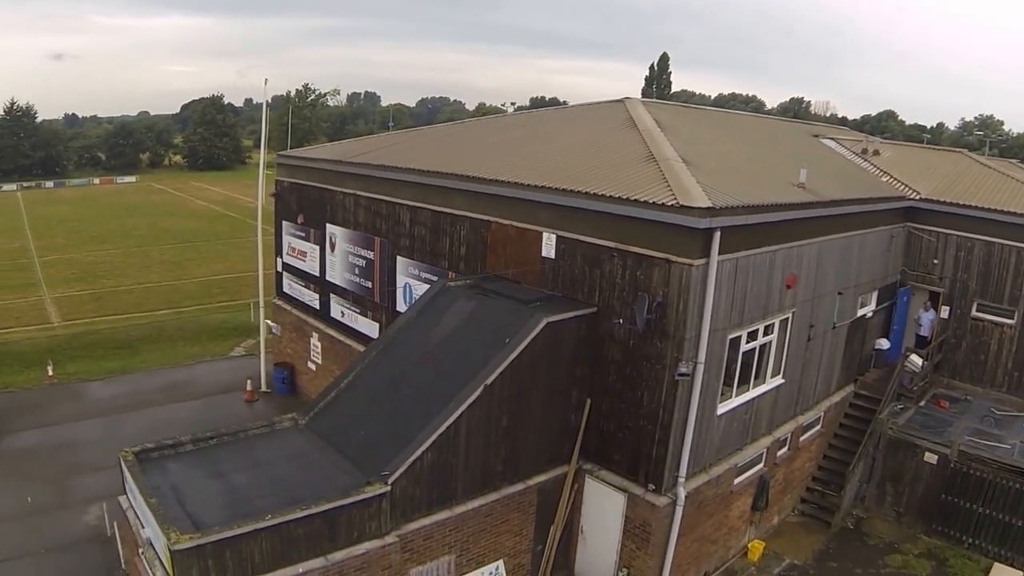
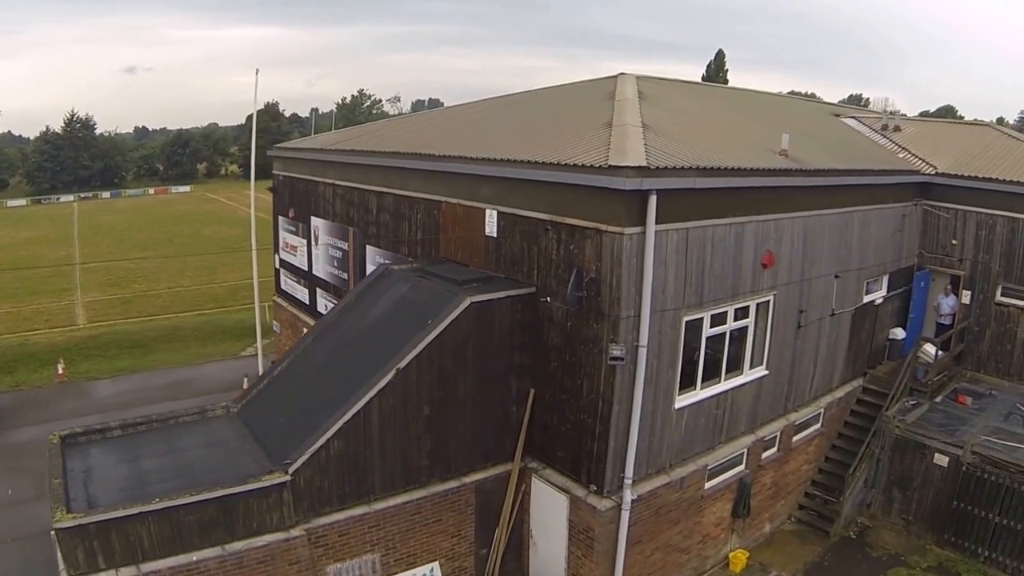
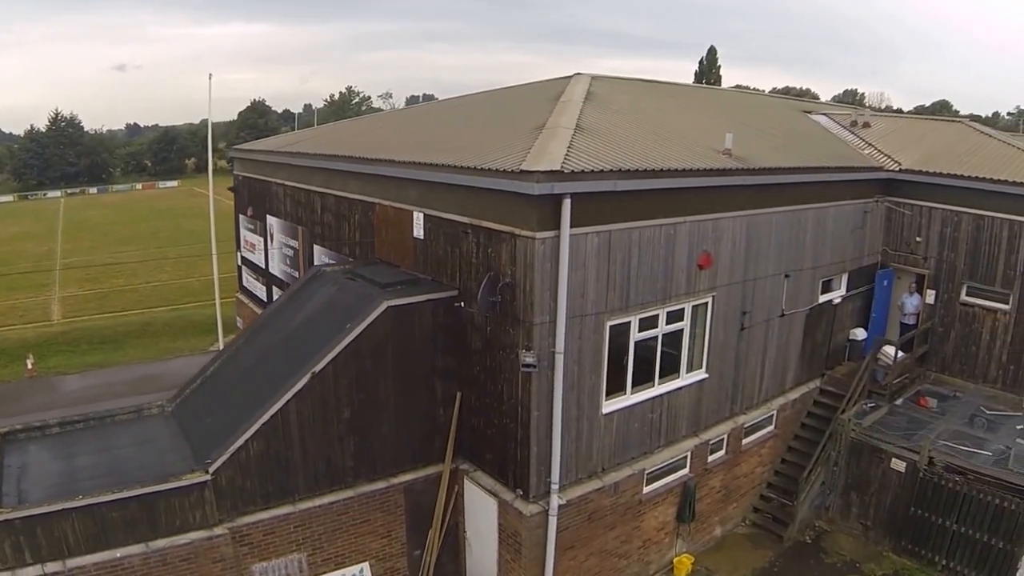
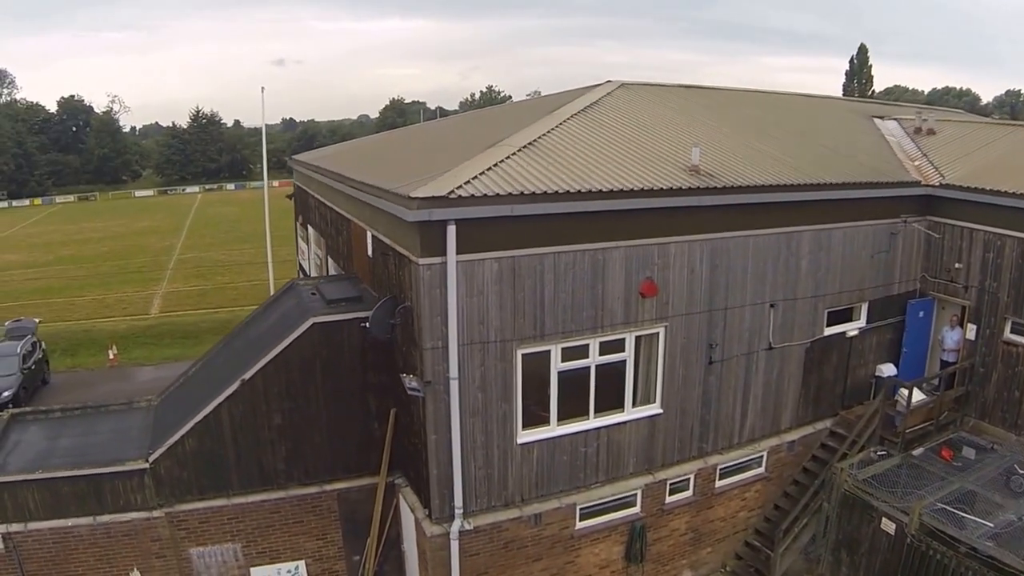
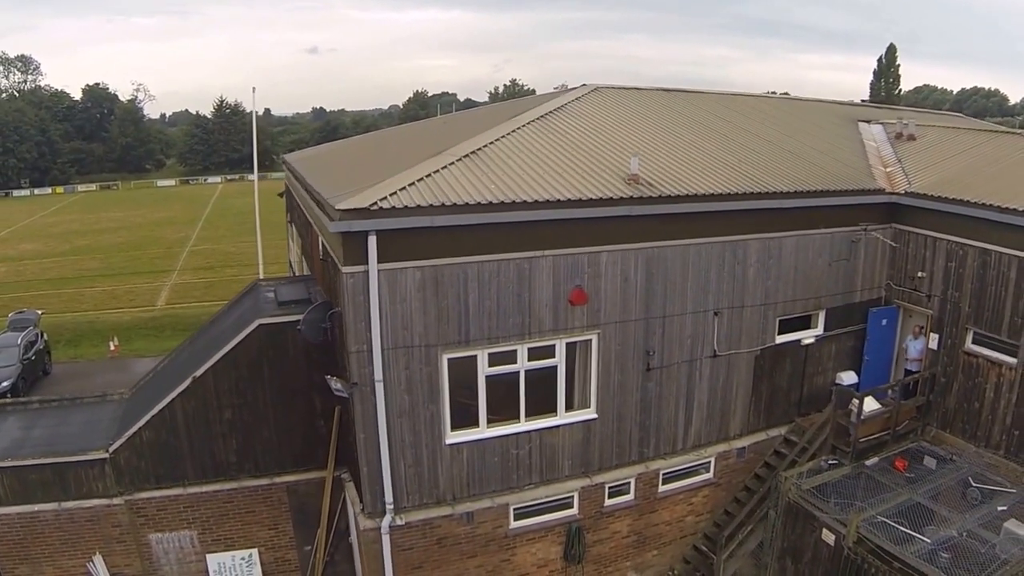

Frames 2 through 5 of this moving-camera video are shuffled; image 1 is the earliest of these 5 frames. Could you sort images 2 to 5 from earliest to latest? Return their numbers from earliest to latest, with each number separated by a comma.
2, 3, 4, 5
